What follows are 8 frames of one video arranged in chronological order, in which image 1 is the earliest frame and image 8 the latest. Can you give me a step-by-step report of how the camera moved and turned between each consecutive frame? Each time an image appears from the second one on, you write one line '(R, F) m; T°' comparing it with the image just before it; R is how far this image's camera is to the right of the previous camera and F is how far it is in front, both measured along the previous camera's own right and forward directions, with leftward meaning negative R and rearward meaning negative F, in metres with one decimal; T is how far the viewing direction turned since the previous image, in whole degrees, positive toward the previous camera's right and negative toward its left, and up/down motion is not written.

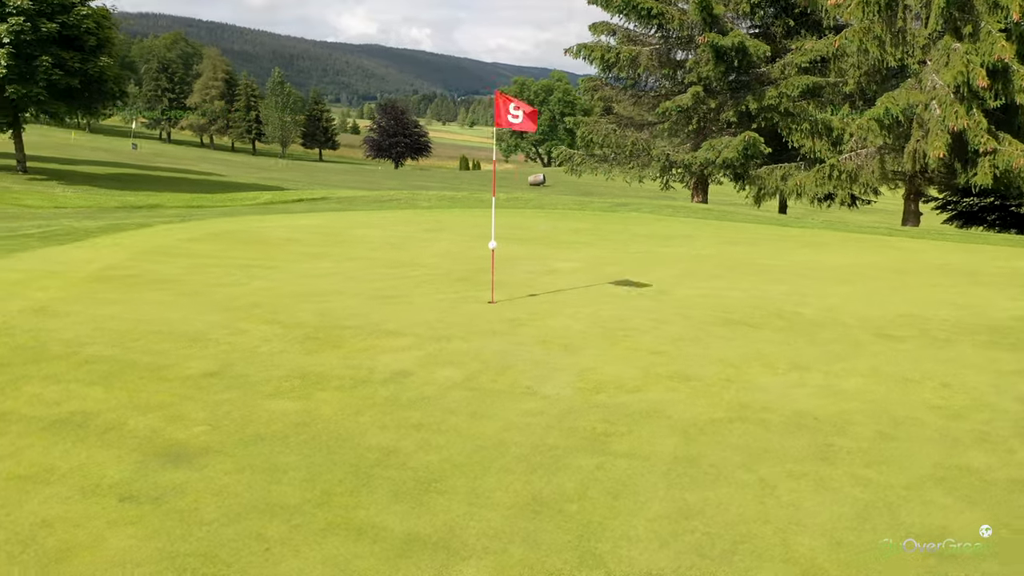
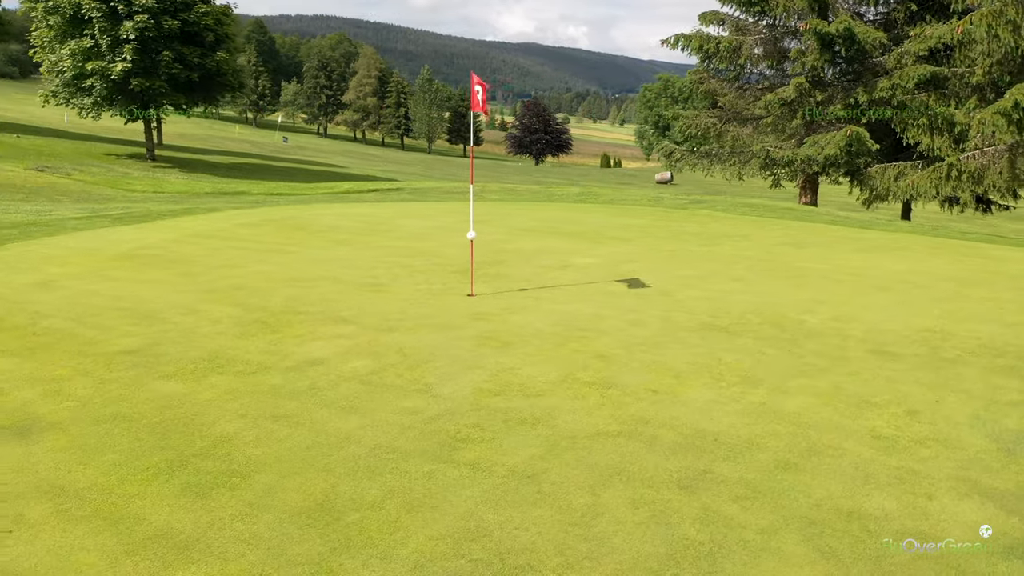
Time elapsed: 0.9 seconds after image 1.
(+1.8, +0.6) m; -10°
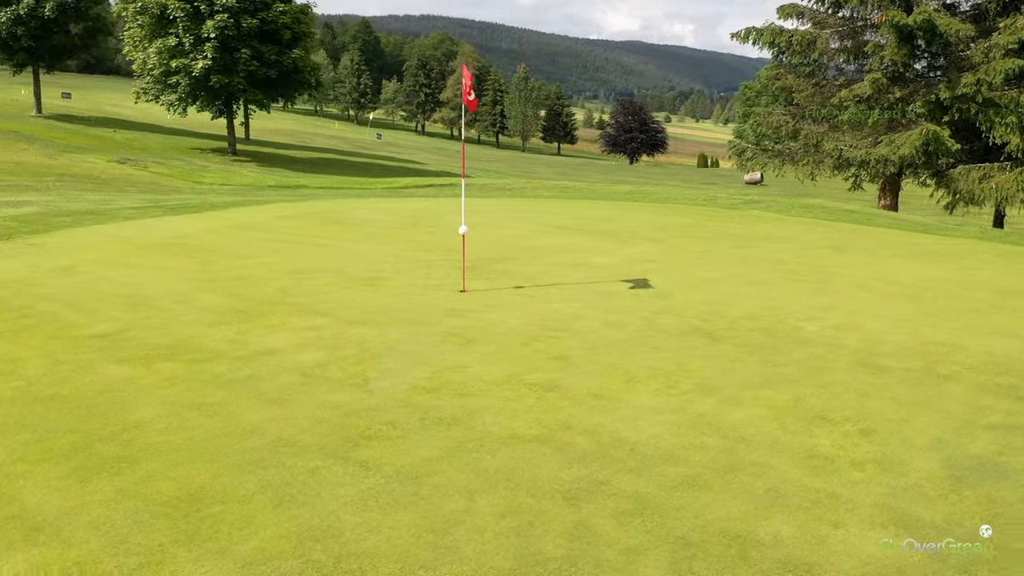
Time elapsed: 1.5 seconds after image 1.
(+1.1, +0.3) m; -7°
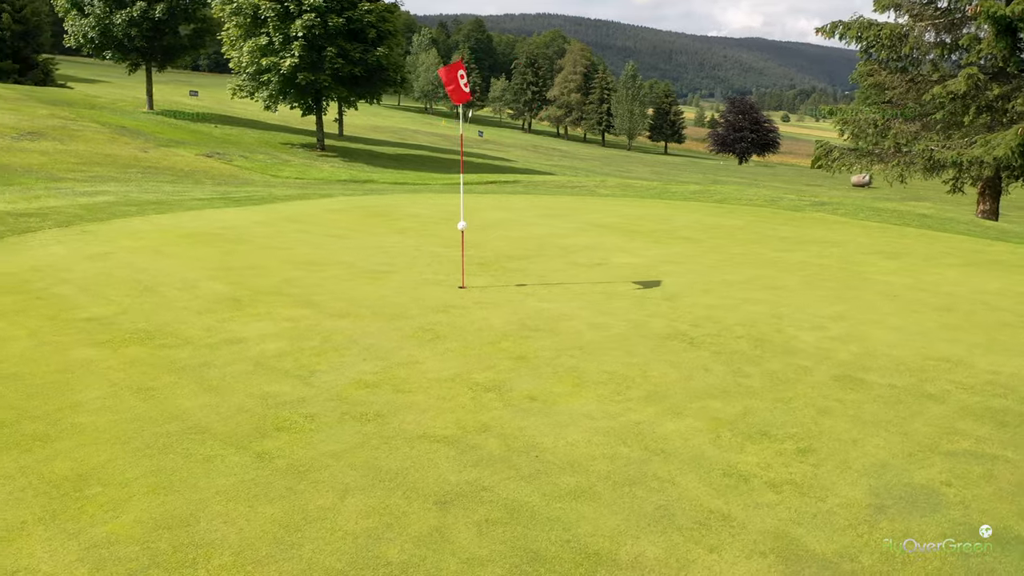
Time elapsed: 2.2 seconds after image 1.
(+1.1, +0.2) m; -7°
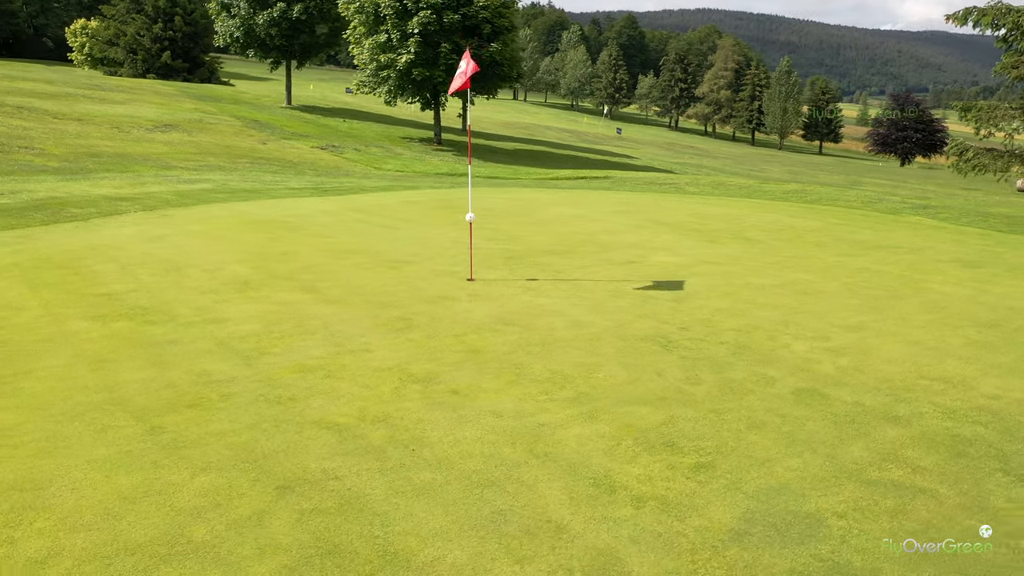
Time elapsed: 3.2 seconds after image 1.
(+1.4, +0.3) m; -10°
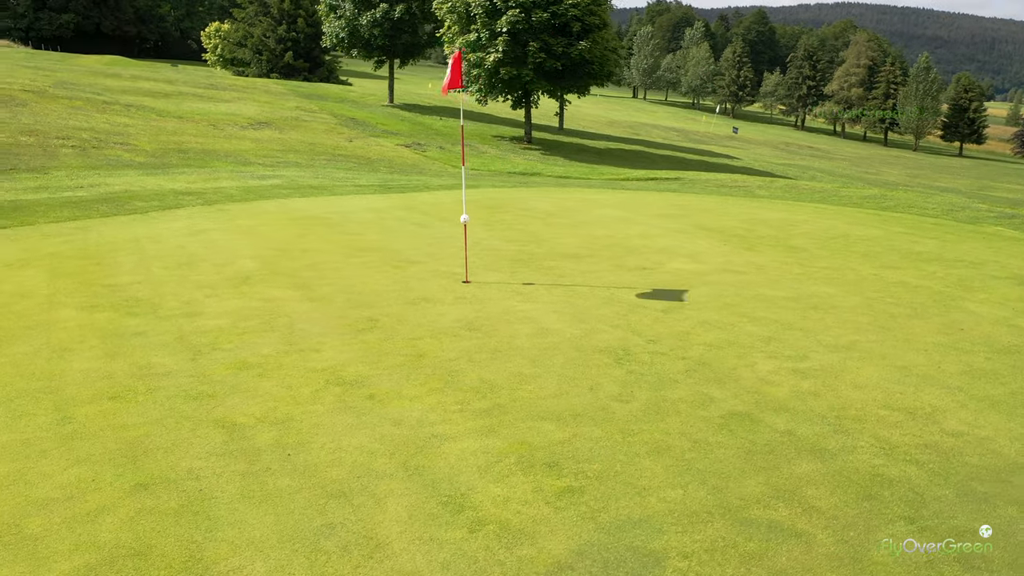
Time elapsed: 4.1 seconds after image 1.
(+1.3, +0.2) m; -8°
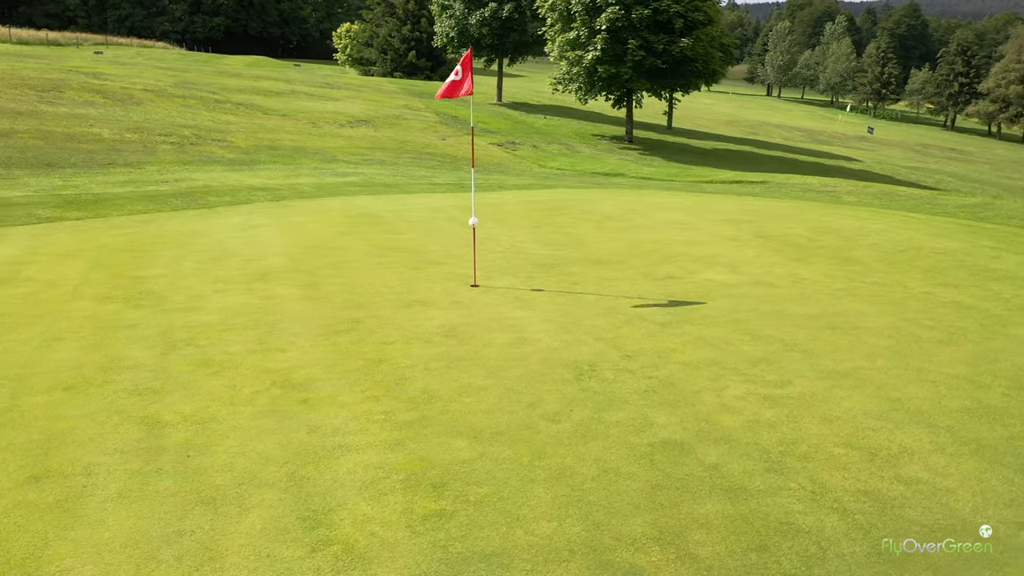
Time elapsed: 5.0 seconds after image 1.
(+1.2, +0.3) m; -9°
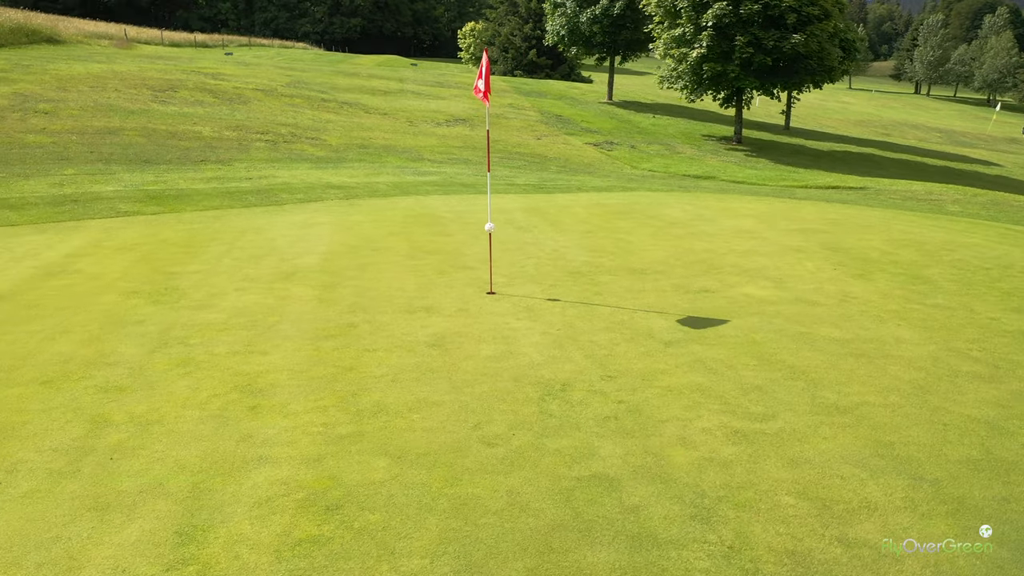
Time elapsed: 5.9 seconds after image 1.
(+1.1, +0.3) m; -9°
